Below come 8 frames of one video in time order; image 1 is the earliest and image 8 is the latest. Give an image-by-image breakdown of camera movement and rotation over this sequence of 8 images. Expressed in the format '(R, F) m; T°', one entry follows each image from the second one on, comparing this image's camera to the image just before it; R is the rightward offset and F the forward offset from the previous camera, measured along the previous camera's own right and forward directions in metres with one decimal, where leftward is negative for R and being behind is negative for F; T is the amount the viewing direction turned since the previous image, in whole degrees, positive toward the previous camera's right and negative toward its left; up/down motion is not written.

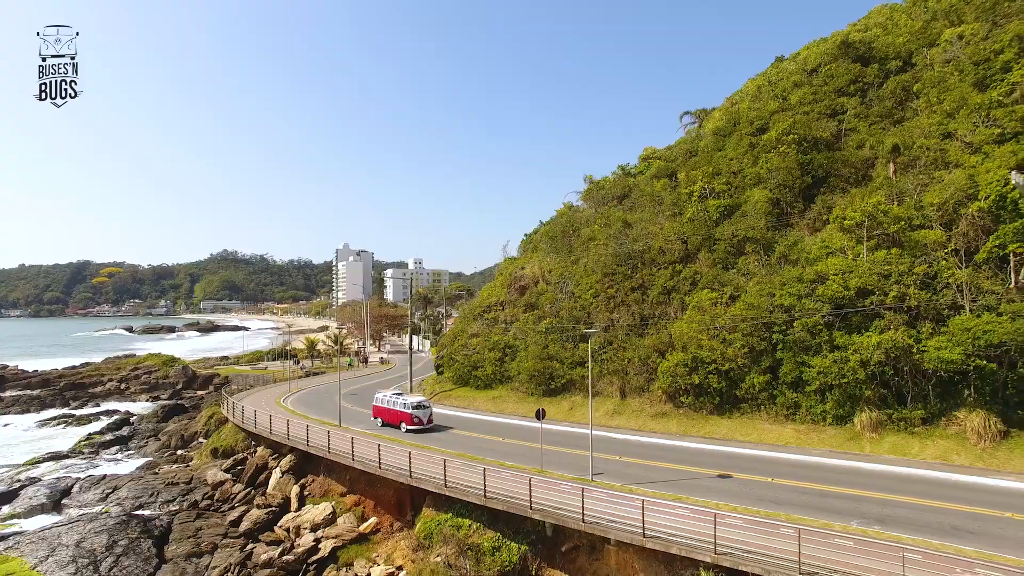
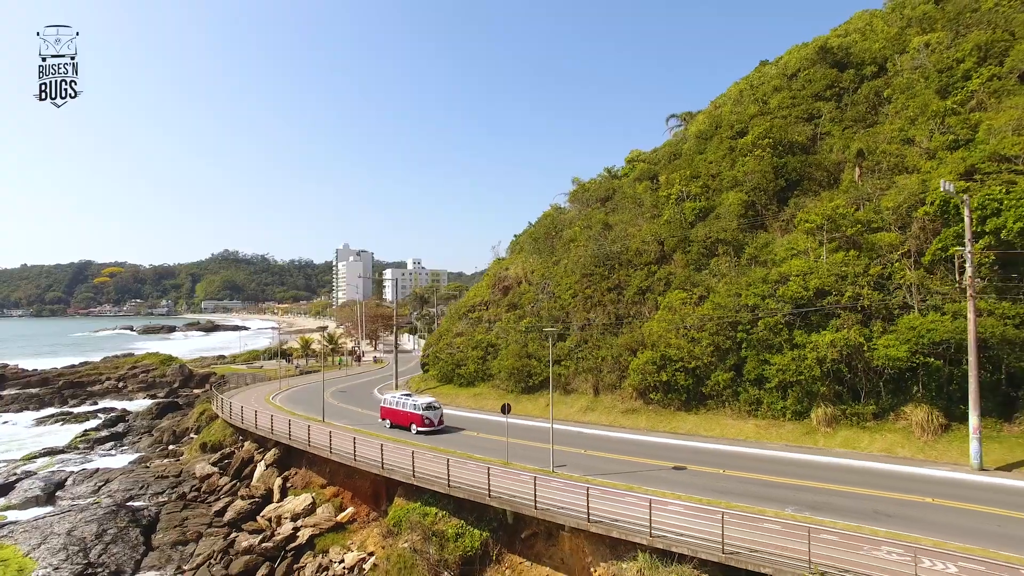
(+1.8, -1.1) m; 0°
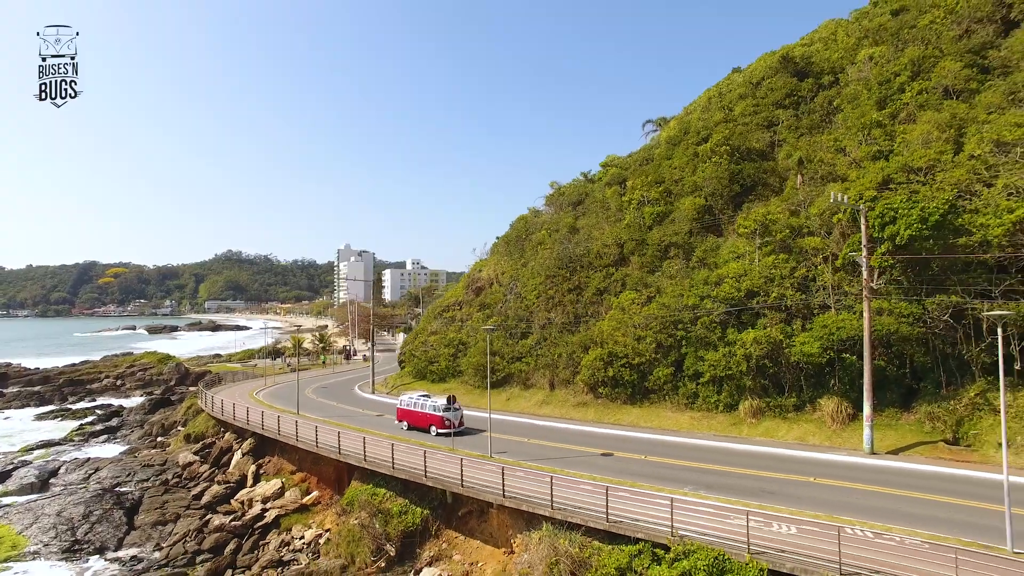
(+3.3, -2.1) m; 0°
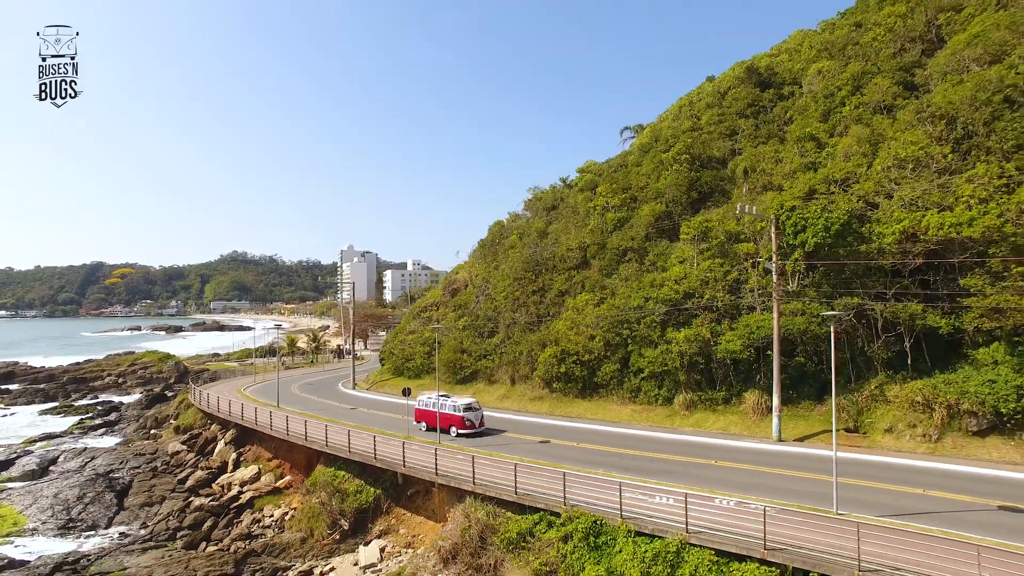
(+3.5, -2.4) m; -1°
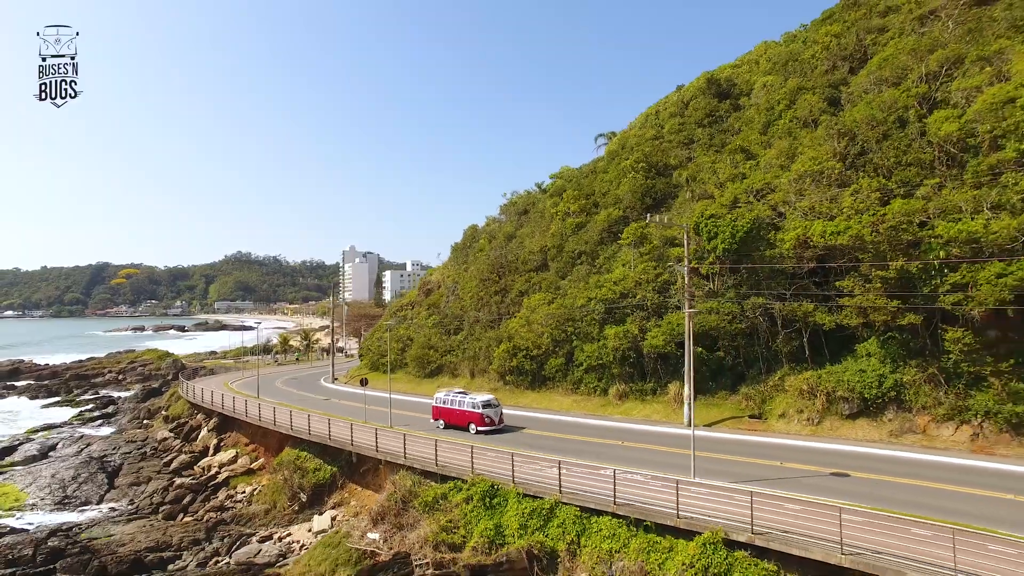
(+4.0, -2.9) m; 0°
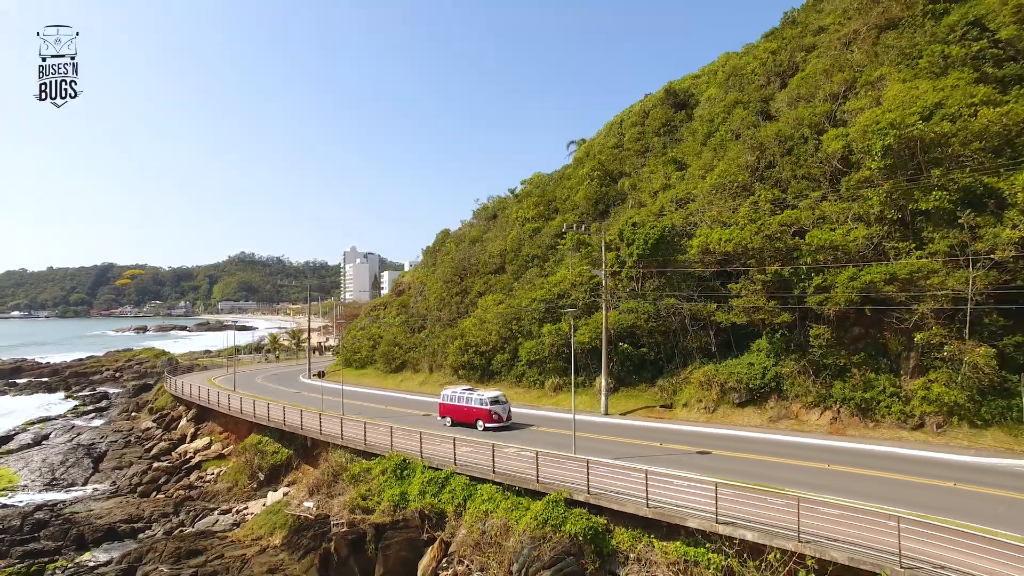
(+4.8, -3.0) m; 0°
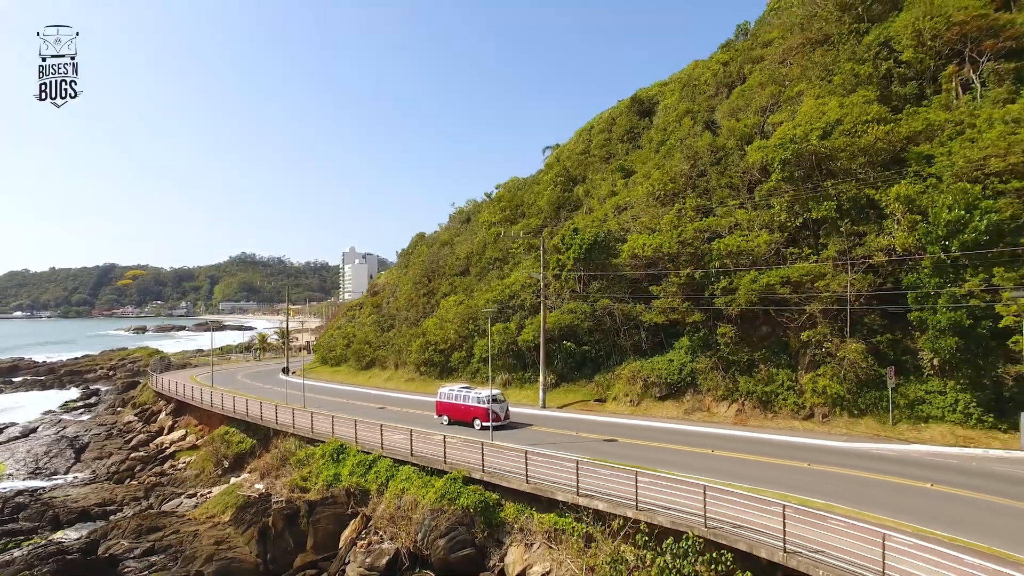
(+4.2, -2.2) m; 0°
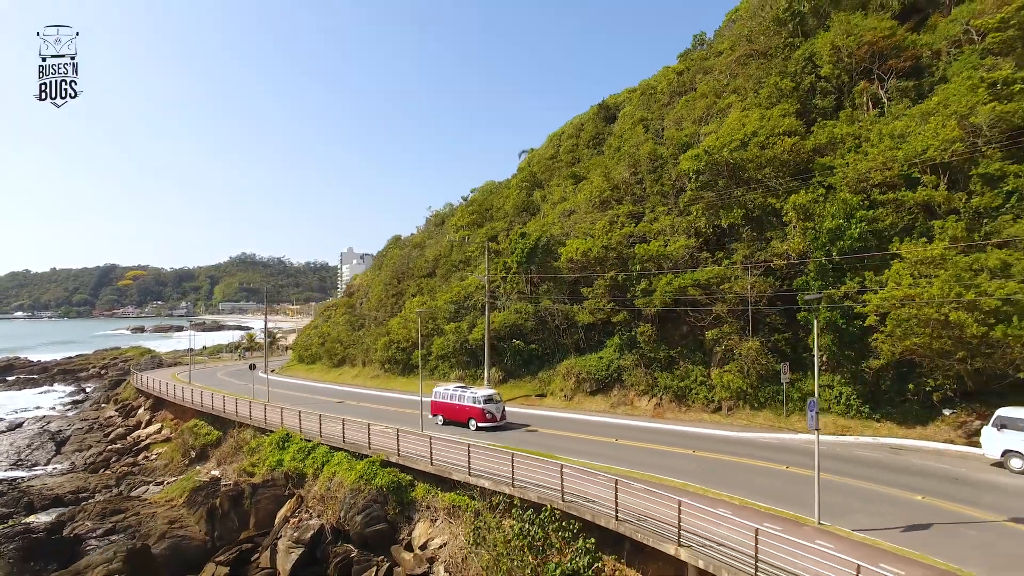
(+4.3, -2.0) m; 0°
